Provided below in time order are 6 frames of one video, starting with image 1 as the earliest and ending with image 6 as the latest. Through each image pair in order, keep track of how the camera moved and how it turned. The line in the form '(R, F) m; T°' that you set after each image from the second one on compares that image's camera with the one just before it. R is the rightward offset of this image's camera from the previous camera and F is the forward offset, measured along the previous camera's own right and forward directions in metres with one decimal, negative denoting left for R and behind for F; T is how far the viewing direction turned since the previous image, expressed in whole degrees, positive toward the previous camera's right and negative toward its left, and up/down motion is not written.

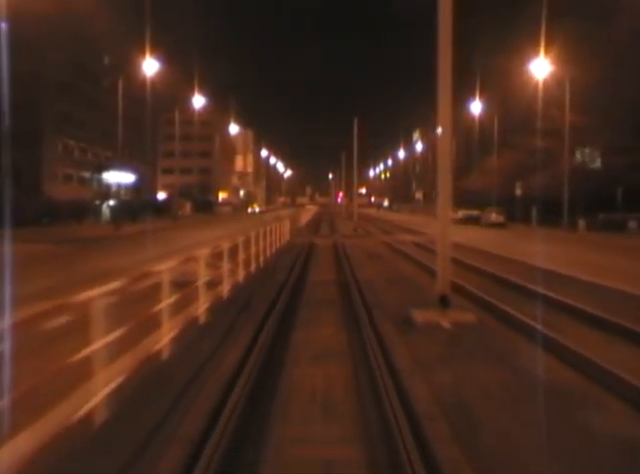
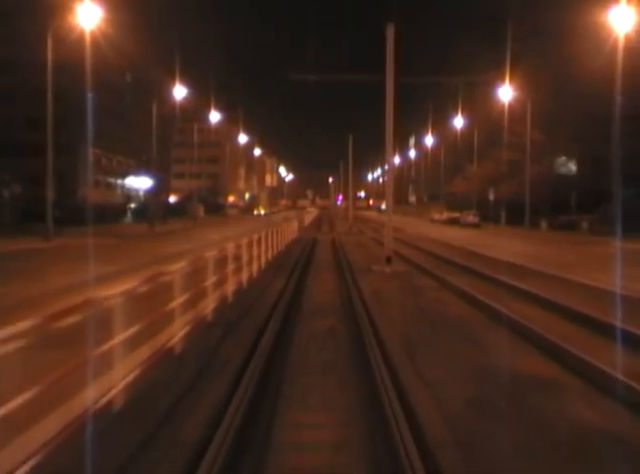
(+1.1, -1.1) m; -4°
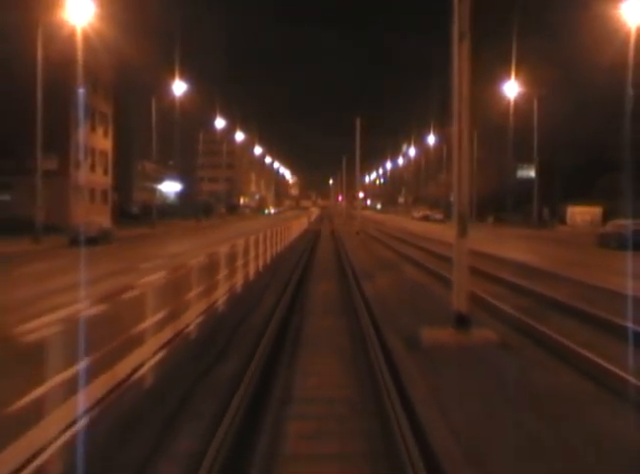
(0.0, -3.8) m; 0°
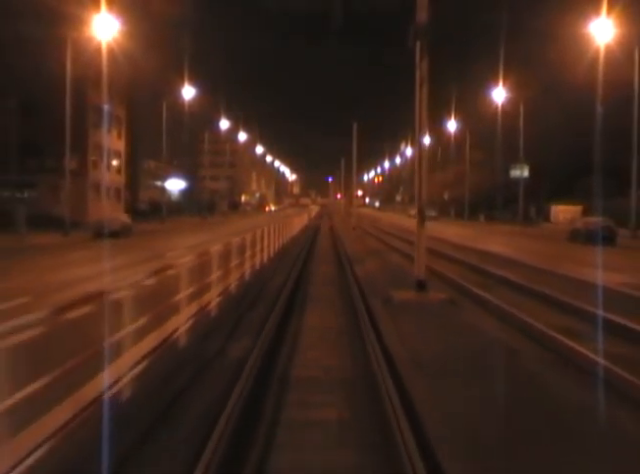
(0.0, +3.3) m; 0°
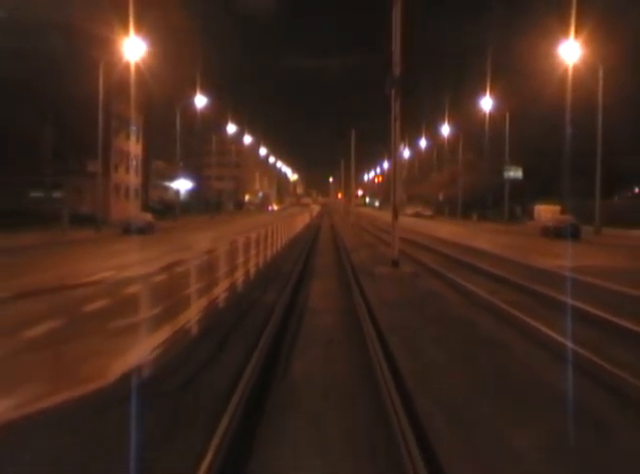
(0.0, -1.0) m; 0°
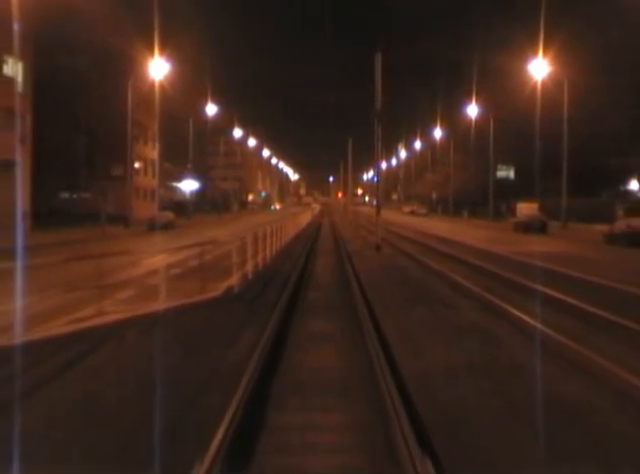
(0.0, -1.1) m; 0°
